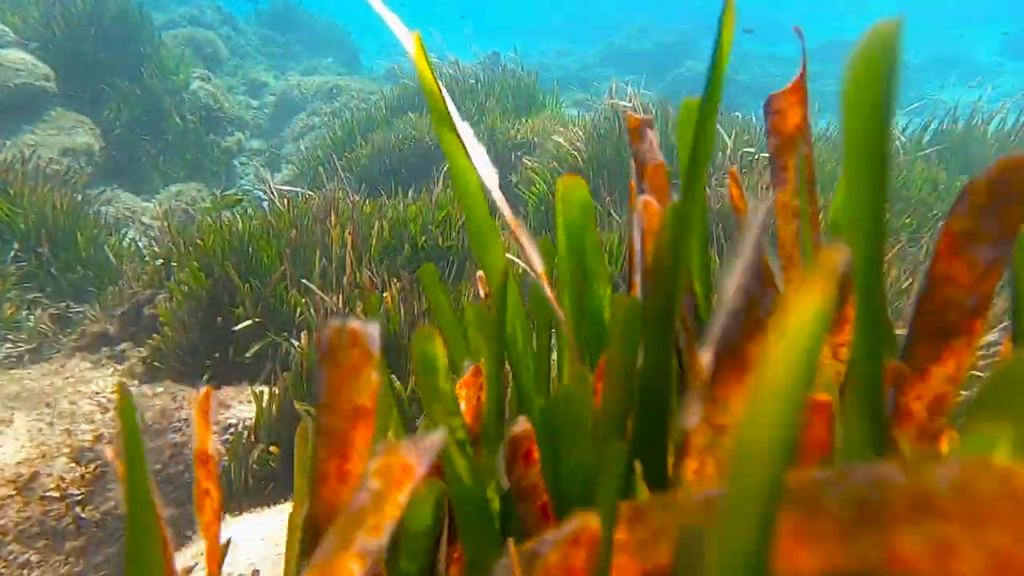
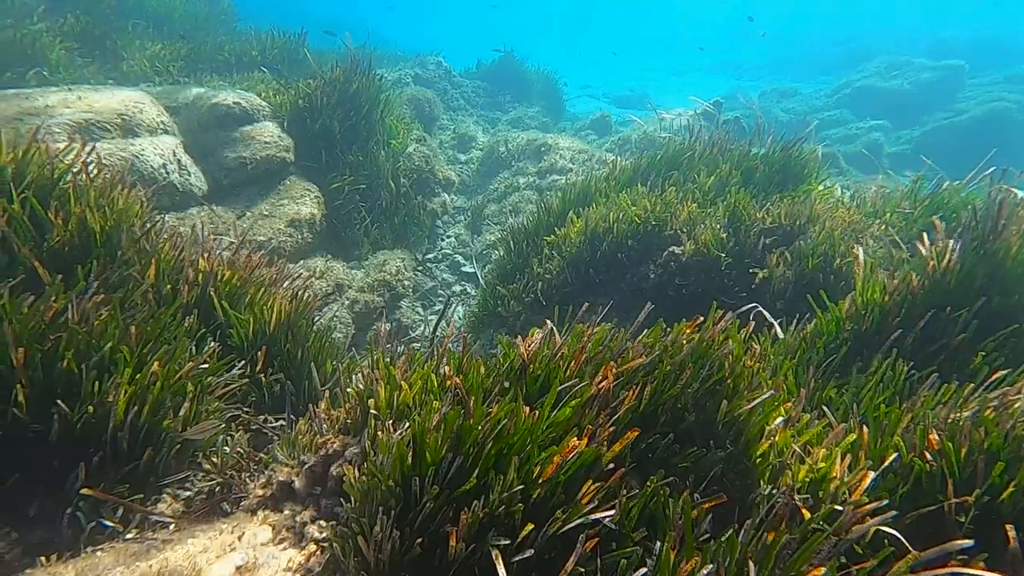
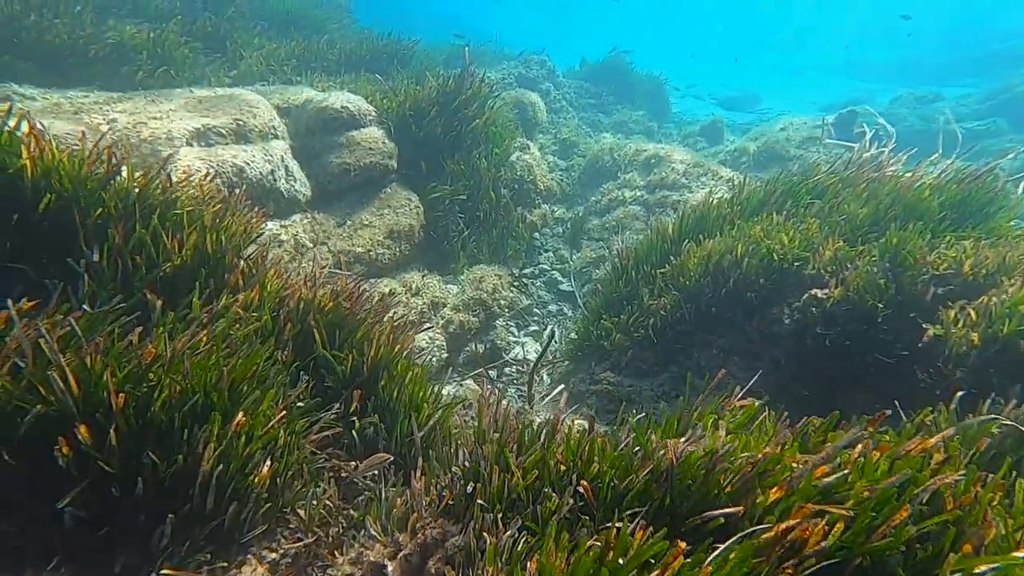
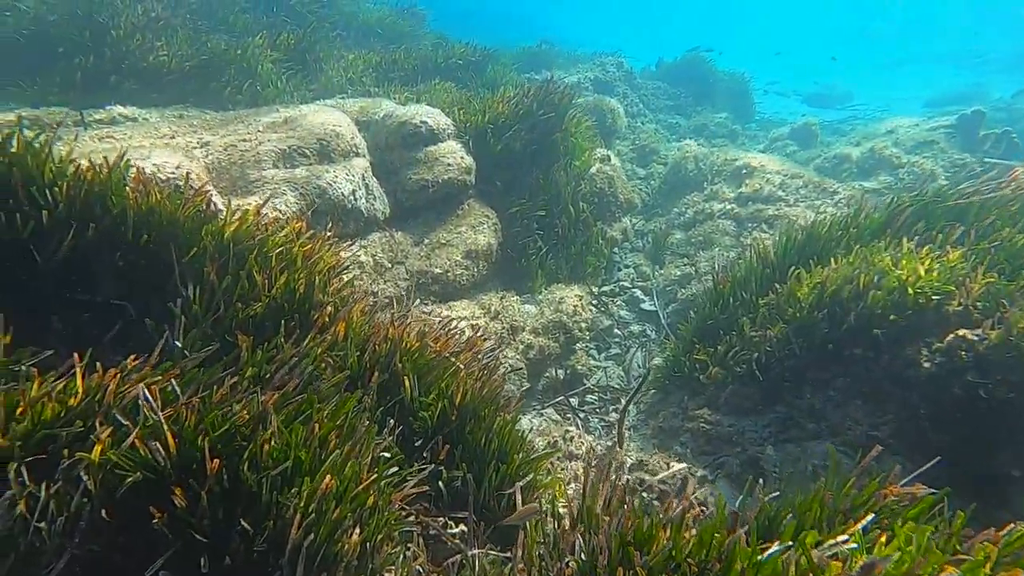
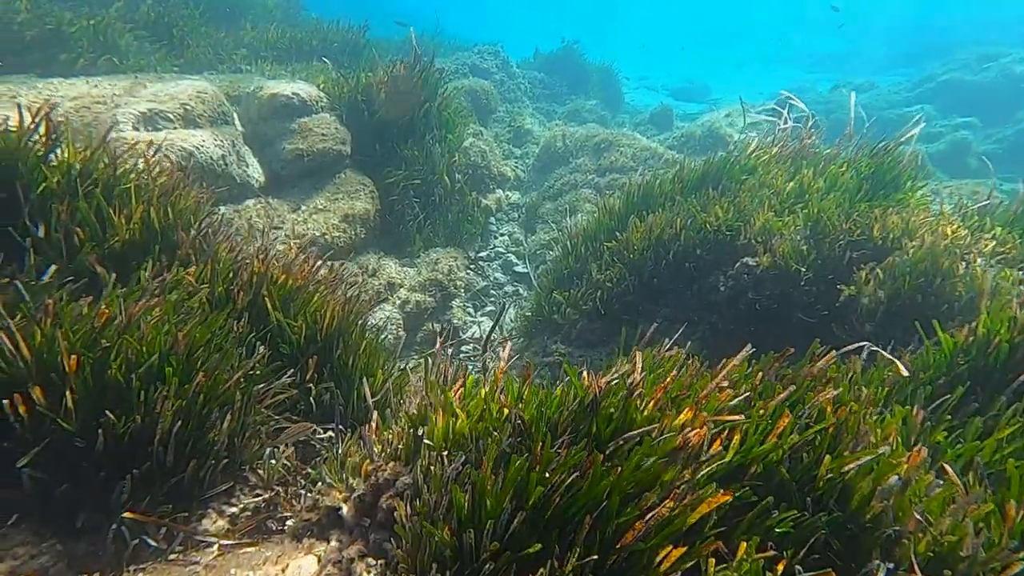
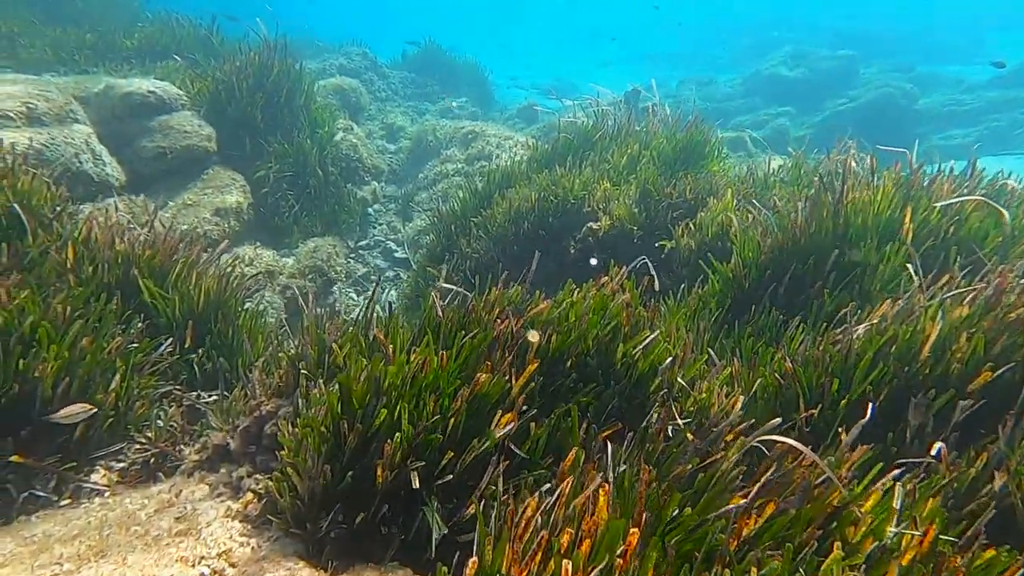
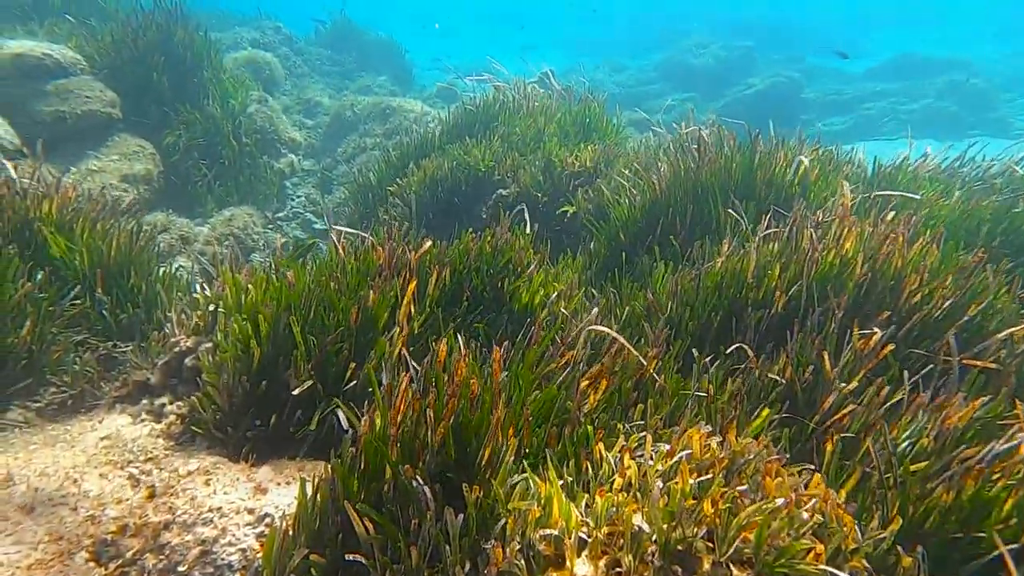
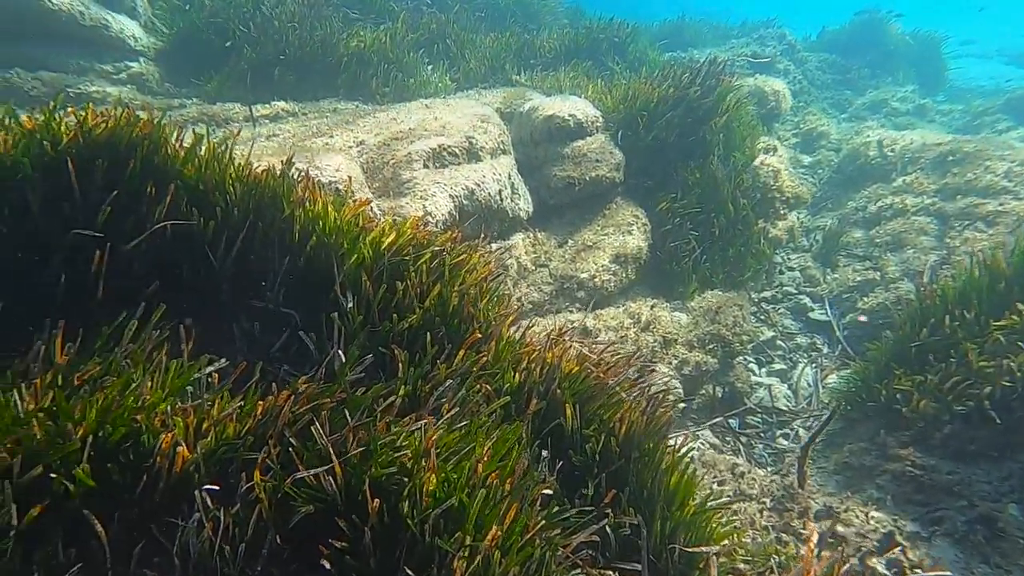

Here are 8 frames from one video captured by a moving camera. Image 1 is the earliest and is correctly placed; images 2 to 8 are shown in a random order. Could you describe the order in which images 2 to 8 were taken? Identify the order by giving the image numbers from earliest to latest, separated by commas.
7, 6, 2, 5, 3, 4, 8
